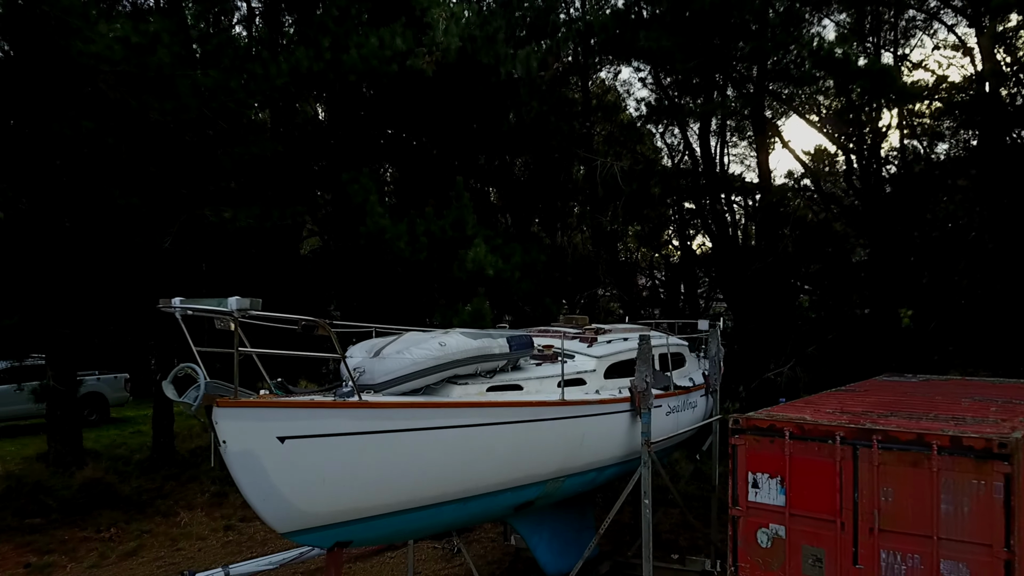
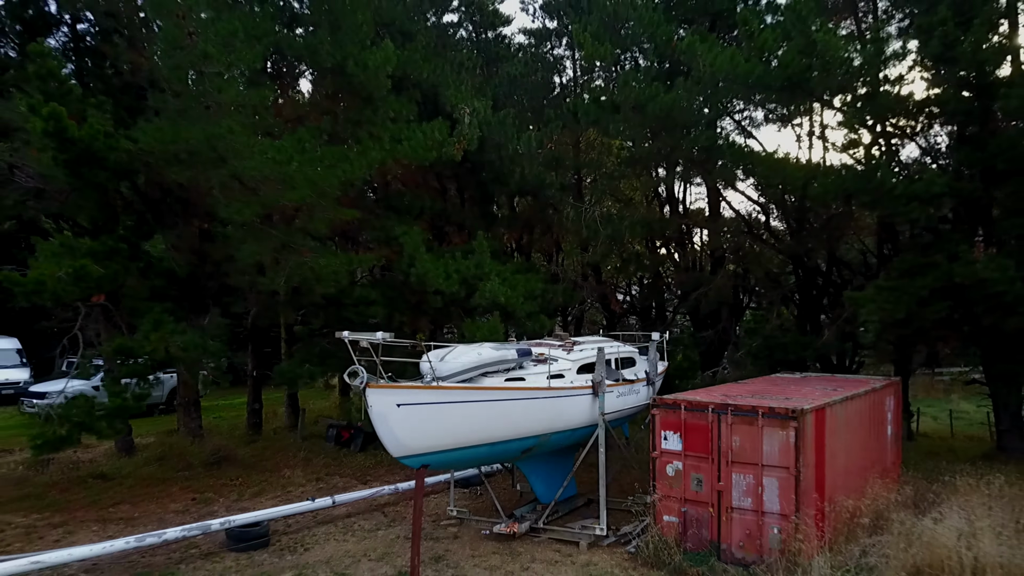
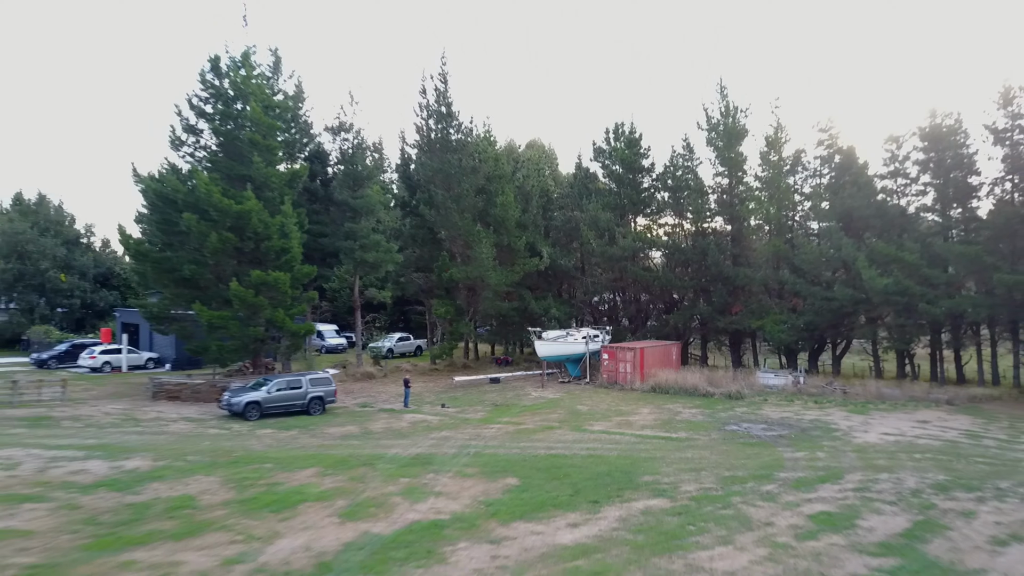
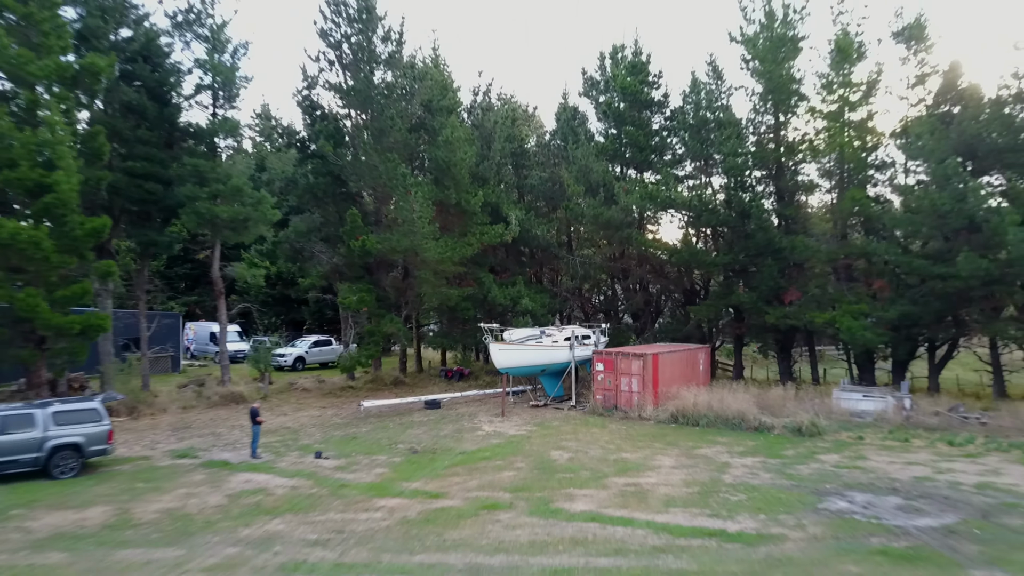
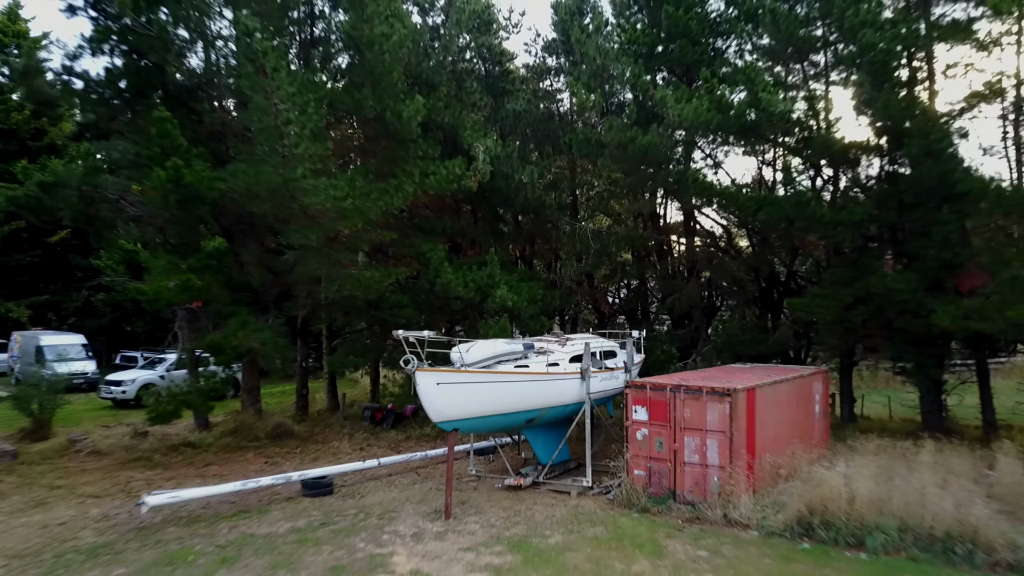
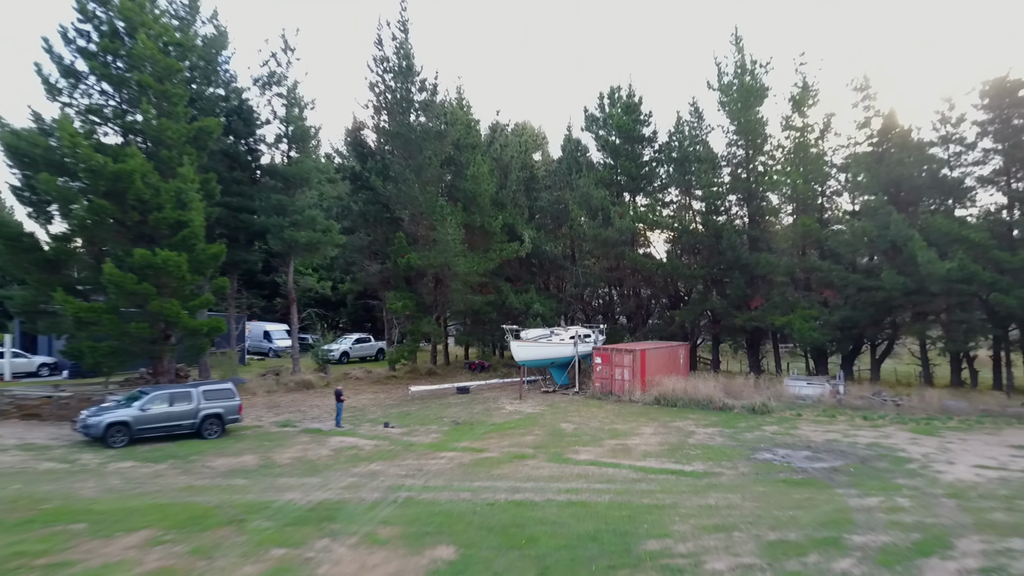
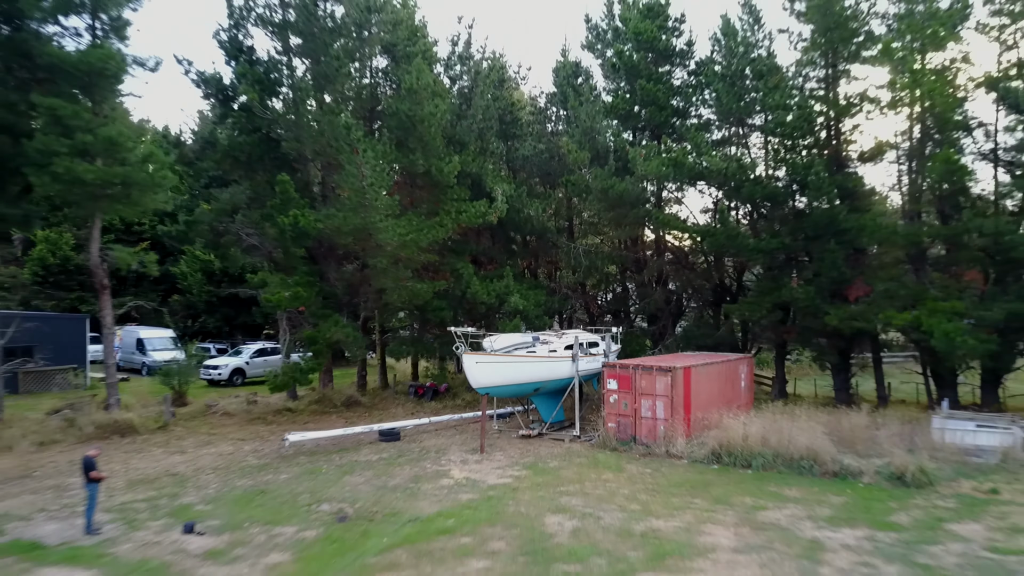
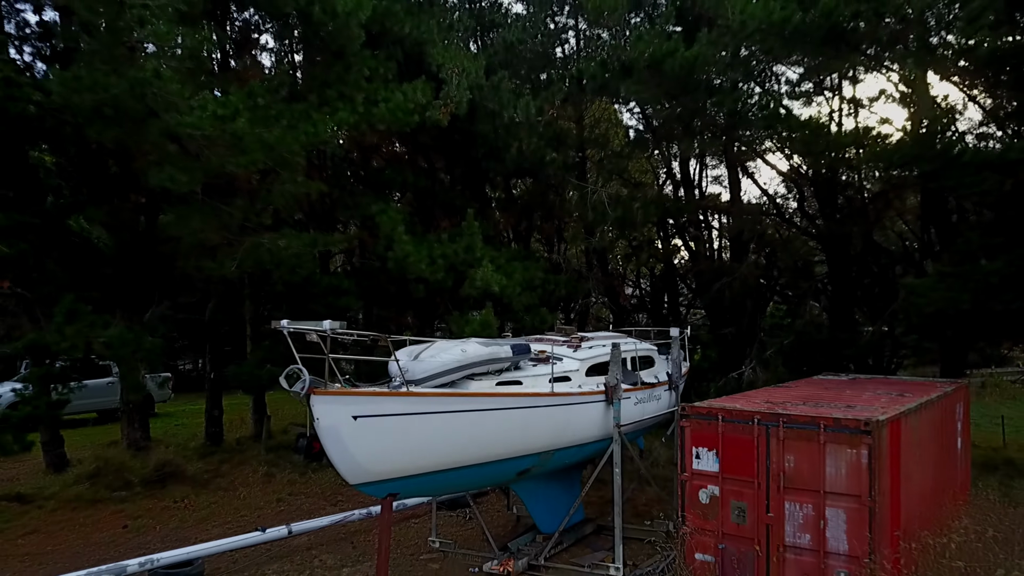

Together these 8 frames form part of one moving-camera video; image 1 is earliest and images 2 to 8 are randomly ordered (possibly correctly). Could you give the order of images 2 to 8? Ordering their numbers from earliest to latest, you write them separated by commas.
8, 2, 5, 7, 4, 6, 3
